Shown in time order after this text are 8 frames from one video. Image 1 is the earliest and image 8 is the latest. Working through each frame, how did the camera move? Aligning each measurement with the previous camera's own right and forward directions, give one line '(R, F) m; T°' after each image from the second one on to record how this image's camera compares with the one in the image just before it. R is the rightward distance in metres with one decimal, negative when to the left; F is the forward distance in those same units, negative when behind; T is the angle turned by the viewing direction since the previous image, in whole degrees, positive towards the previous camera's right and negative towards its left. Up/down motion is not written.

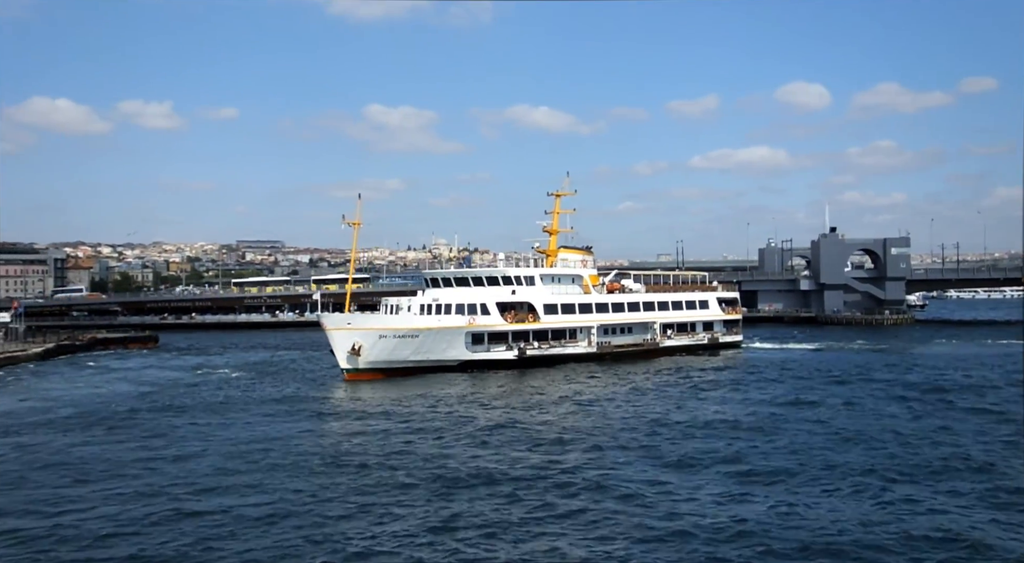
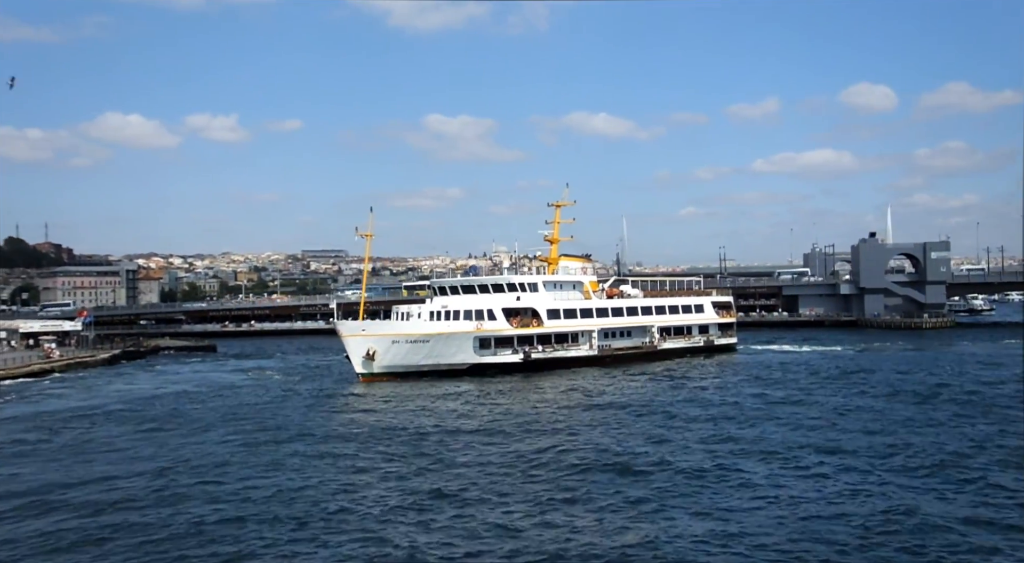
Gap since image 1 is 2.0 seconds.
(+1.0, -1.1) m; -4°
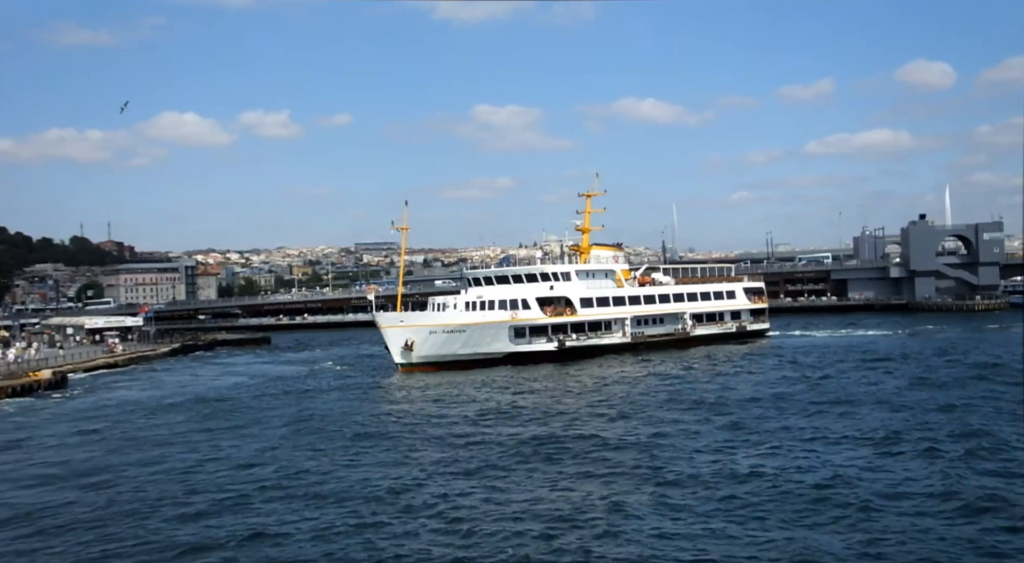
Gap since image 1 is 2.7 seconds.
(+0.3, -0.4) m; -3°
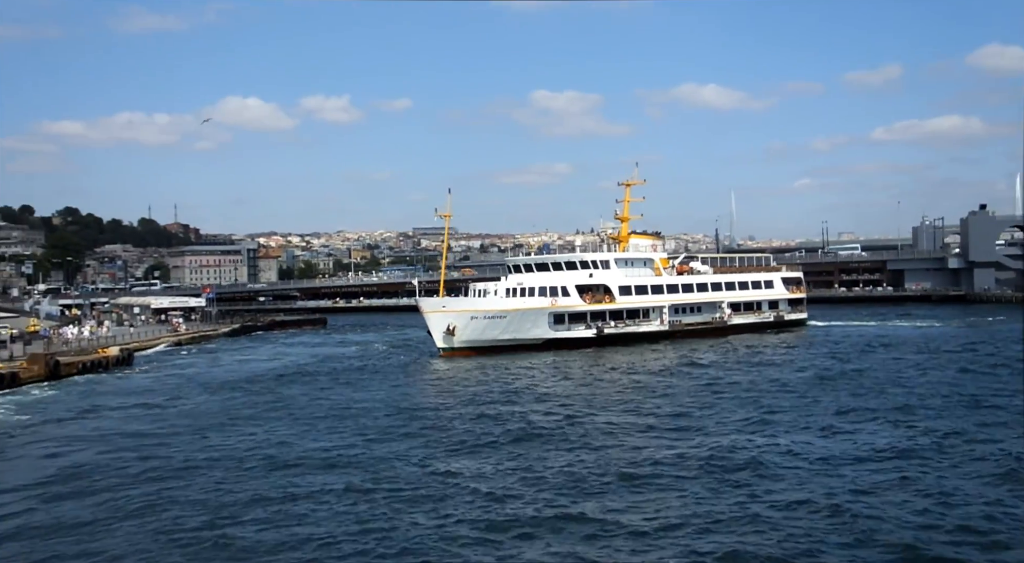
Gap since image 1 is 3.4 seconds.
(+0.3, -0.4) m; -4°
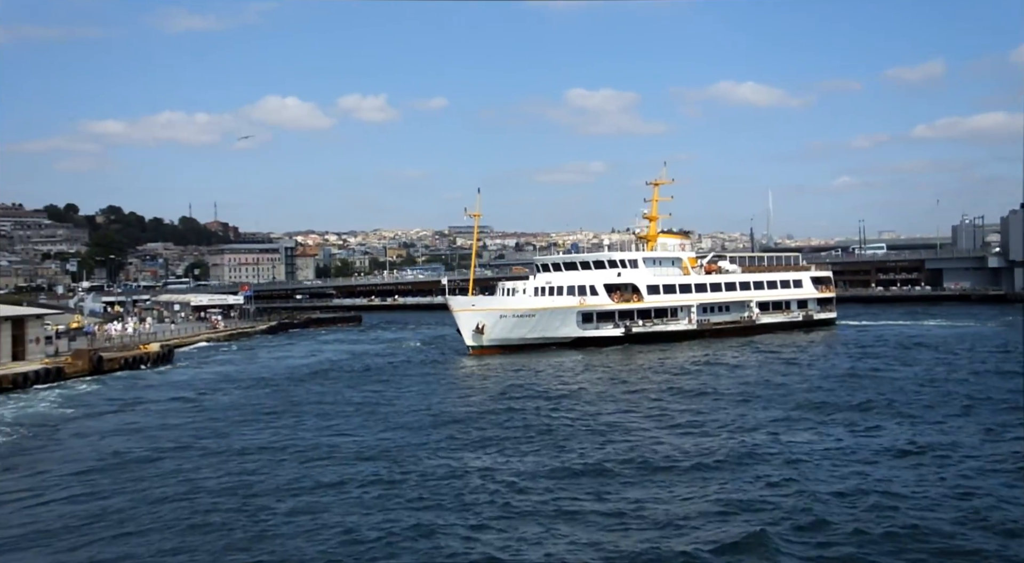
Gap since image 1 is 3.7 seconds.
(+0.1, -0.2) m; -2°
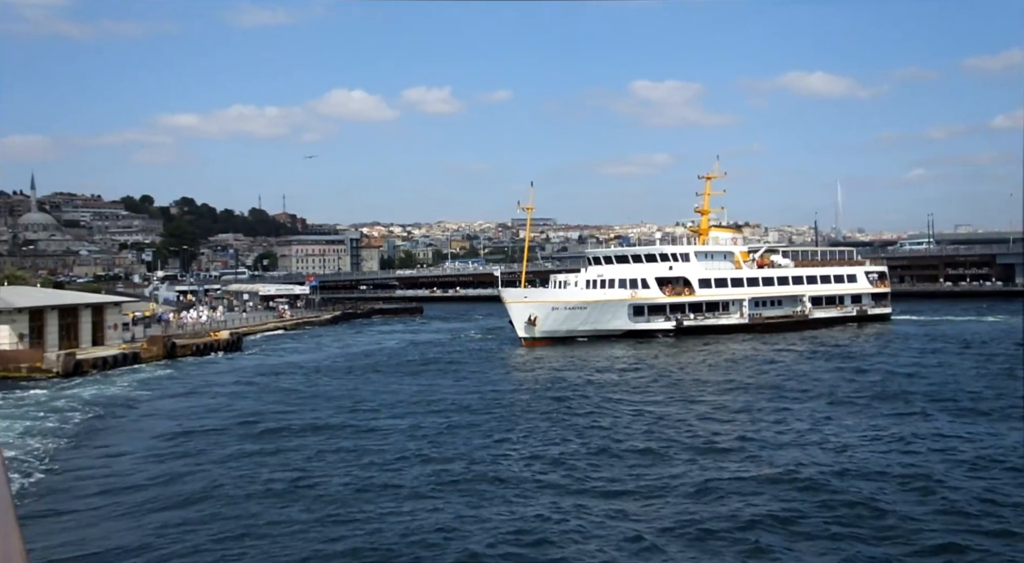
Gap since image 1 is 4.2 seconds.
(+0.2, -0.3) m; -4°
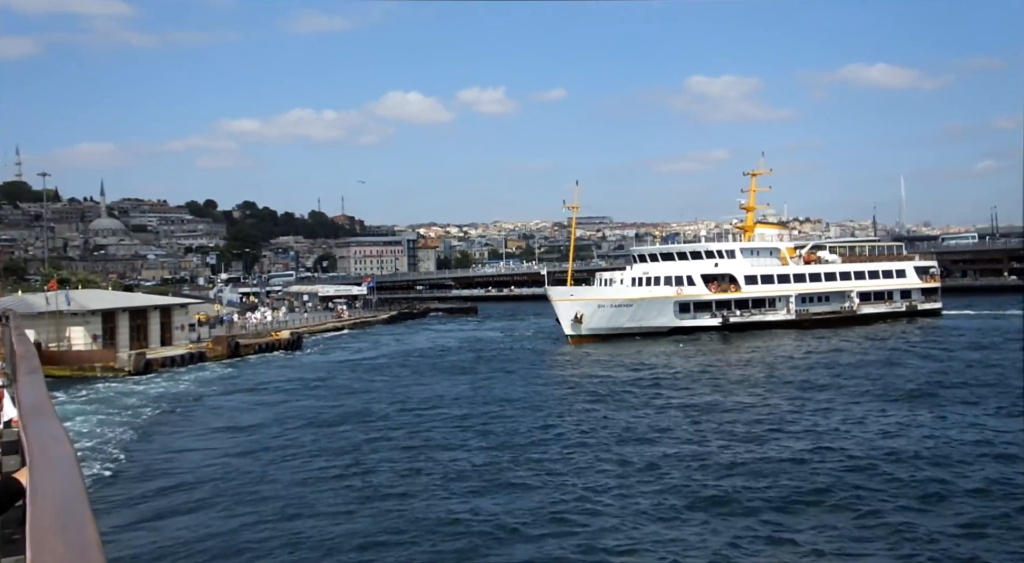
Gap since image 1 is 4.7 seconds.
(+0.2, -0.4) m; -4°
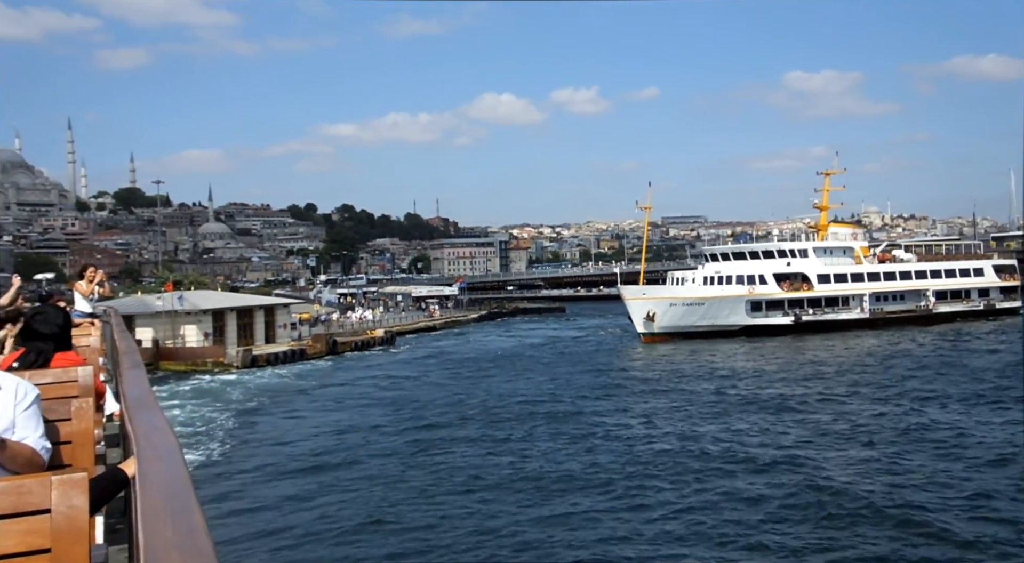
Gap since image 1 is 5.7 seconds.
(+0.4, -0.8) m; -6°
